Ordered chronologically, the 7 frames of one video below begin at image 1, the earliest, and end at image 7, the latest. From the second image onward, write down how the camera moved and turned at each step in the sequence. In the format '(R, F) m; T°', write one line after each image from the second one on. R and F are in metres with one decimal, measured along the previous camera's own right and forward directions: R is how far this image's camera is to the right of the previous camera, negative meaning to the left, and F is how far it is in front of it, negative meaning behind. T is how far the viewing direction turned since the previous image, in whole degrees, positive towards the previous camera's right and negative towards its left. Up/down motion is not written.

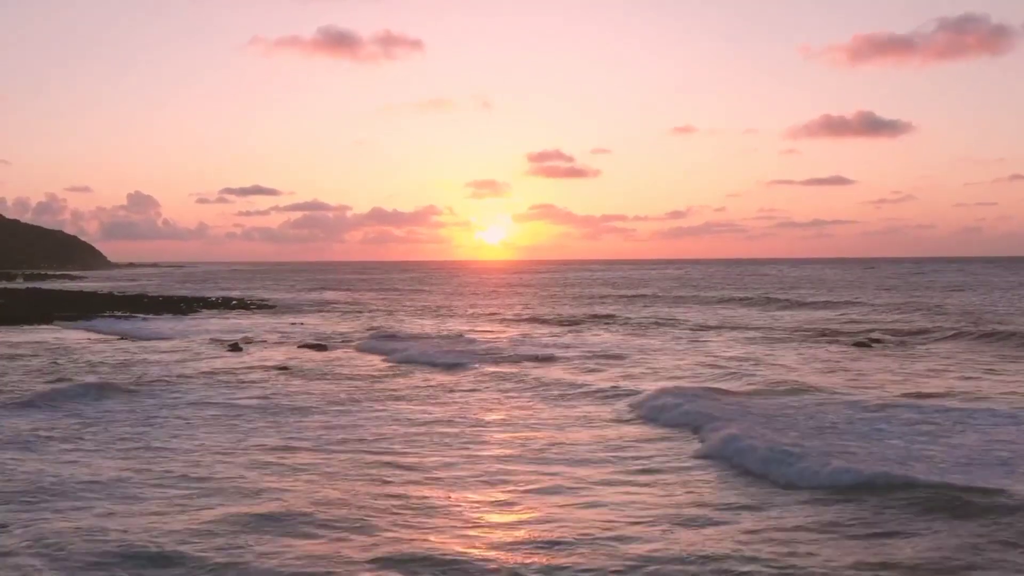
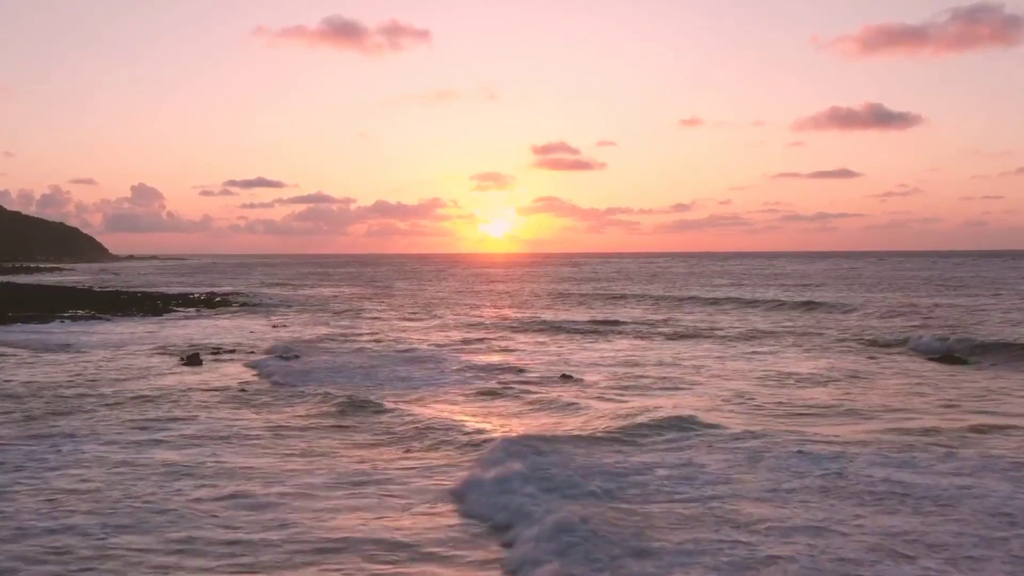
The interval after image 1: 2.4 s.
(-0.1, +4.8) m; 0°
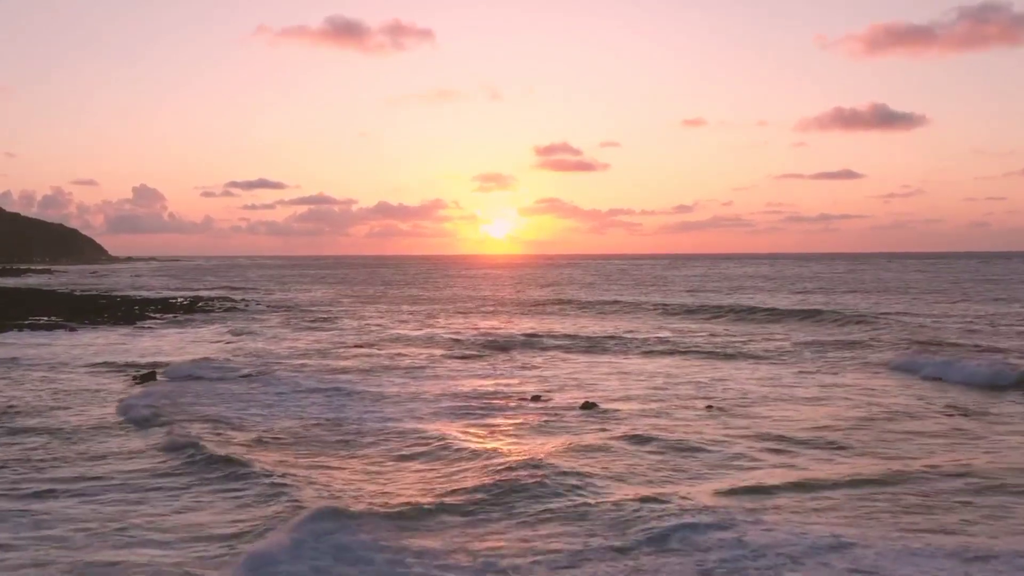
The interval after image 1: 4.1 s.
(-0.1, +3.7) m; 0°
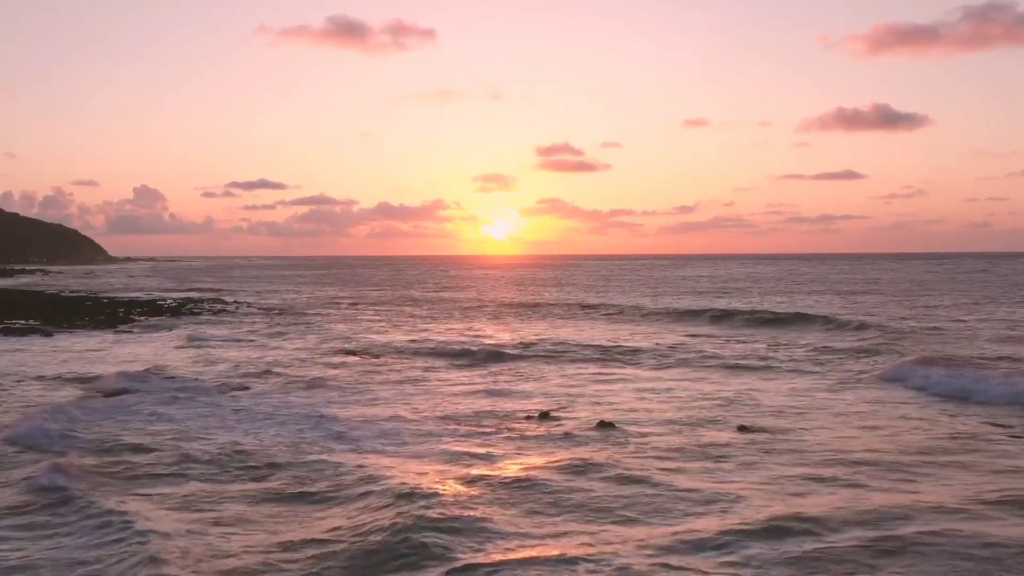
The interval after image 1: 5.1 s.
(-0.1, +2.2) m; 0°
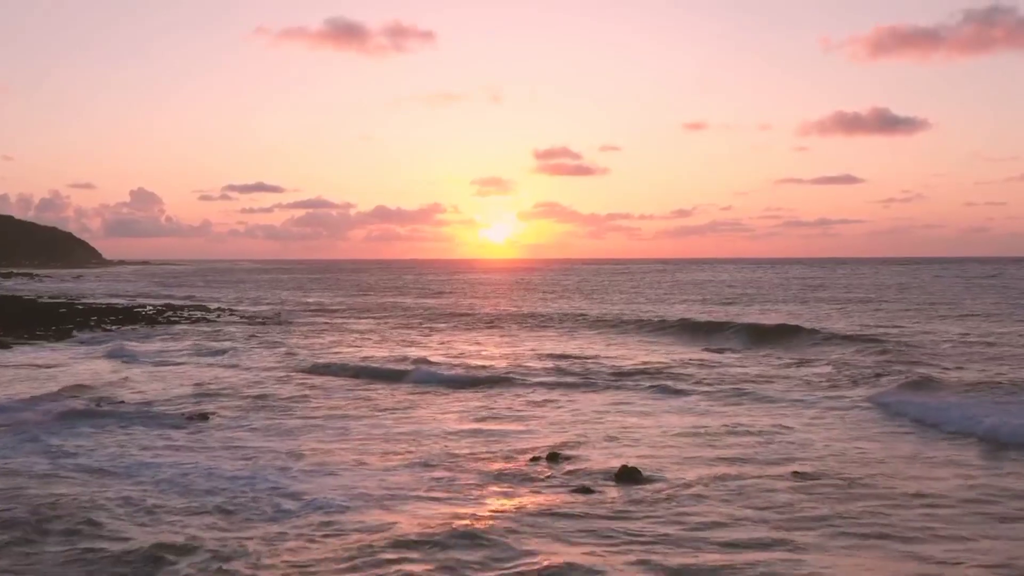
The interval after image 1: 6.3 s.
(-0.1, +3.1) m; 0°
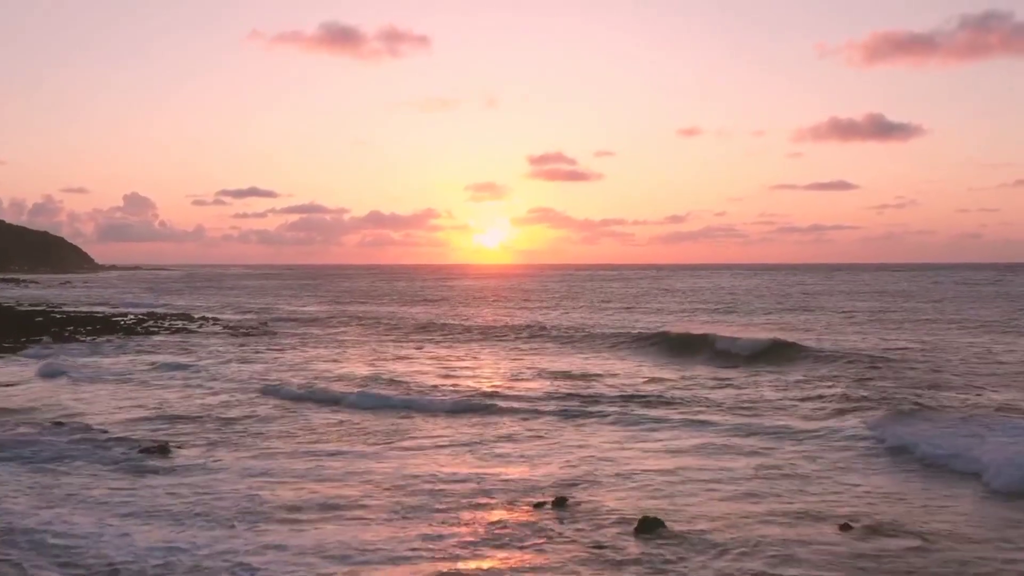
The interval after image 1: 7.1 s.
(-0.1, +2.0) m; 0°
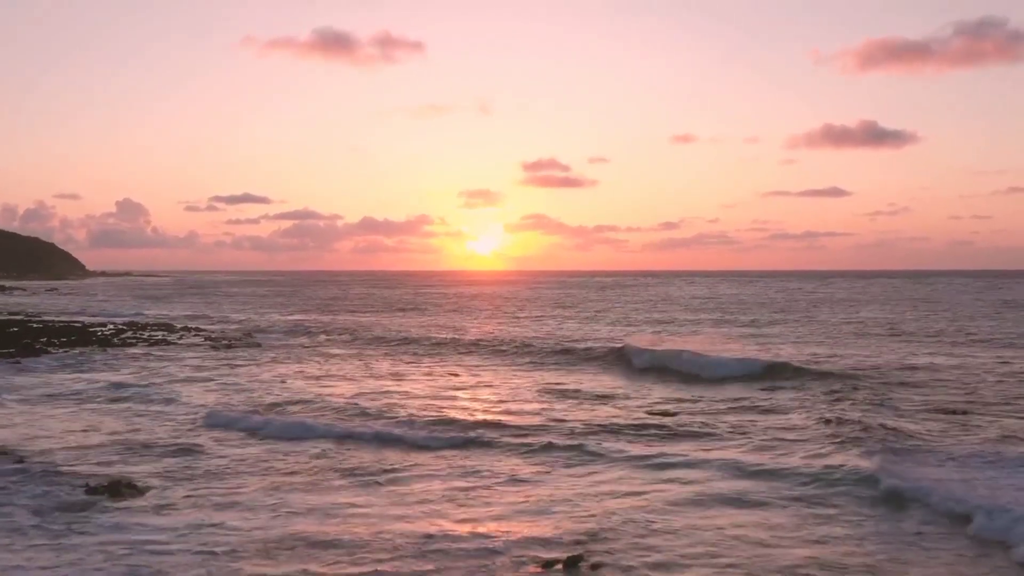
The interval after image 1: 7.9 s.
(-0.1, +2.1) m; 0°
